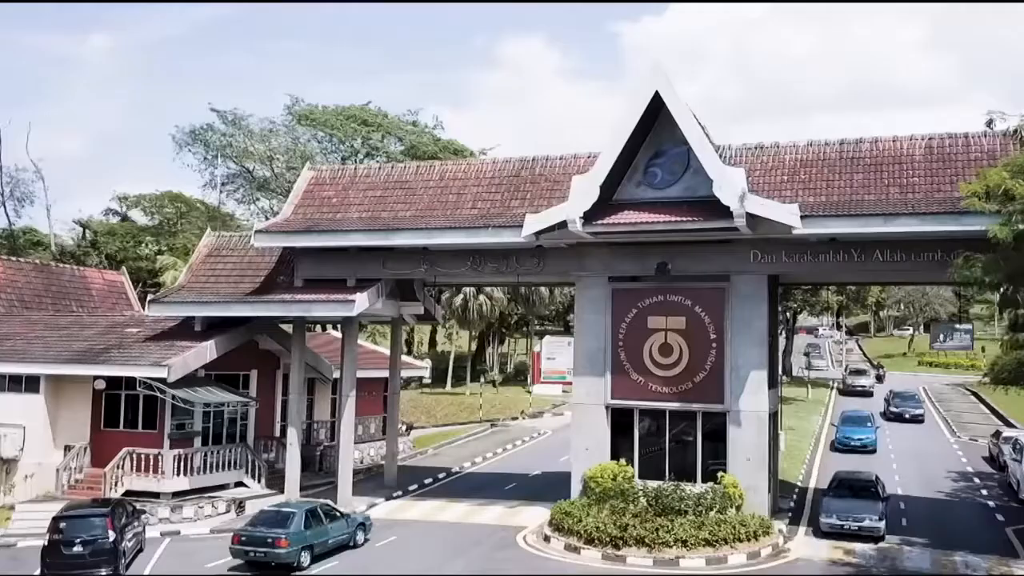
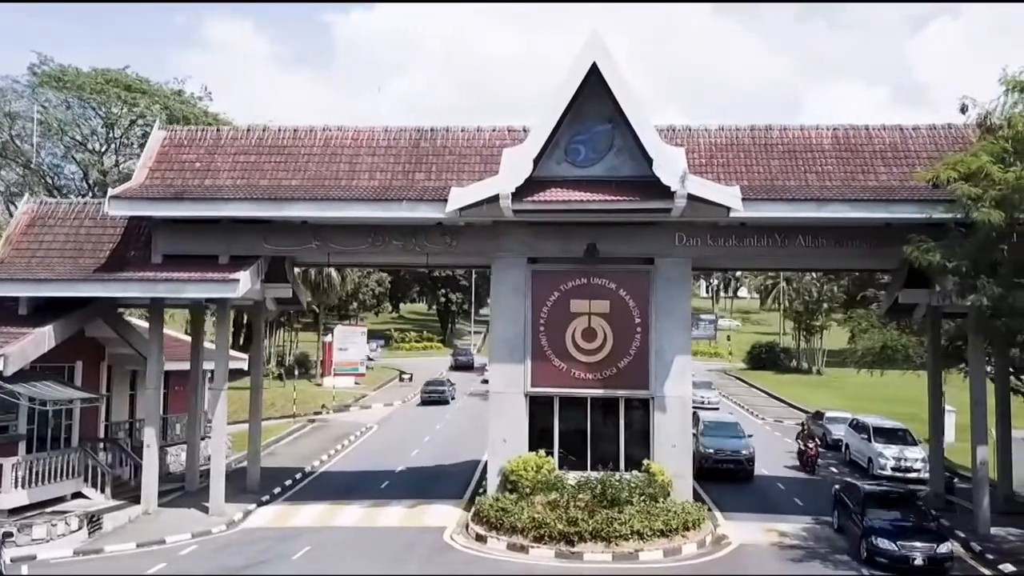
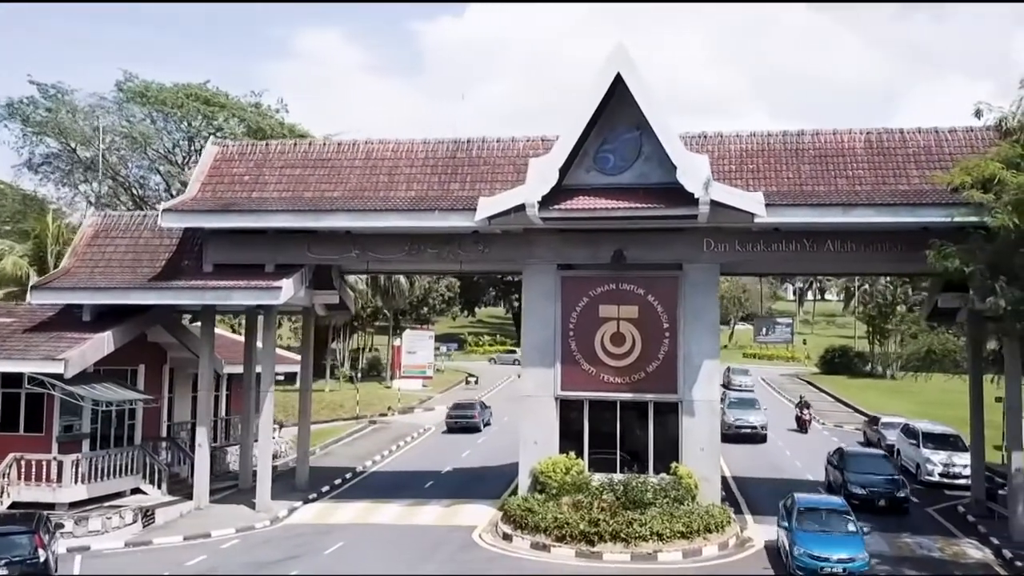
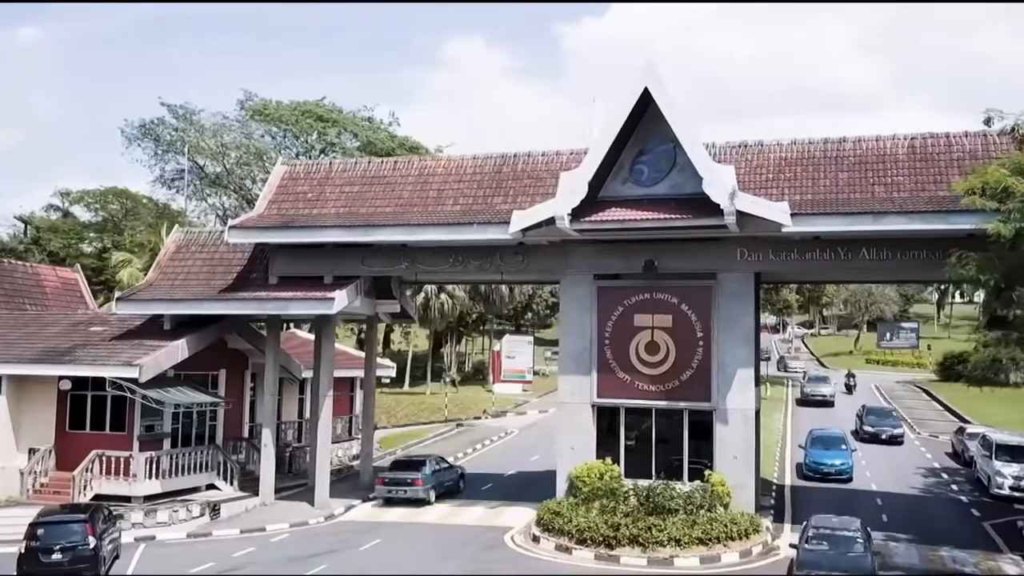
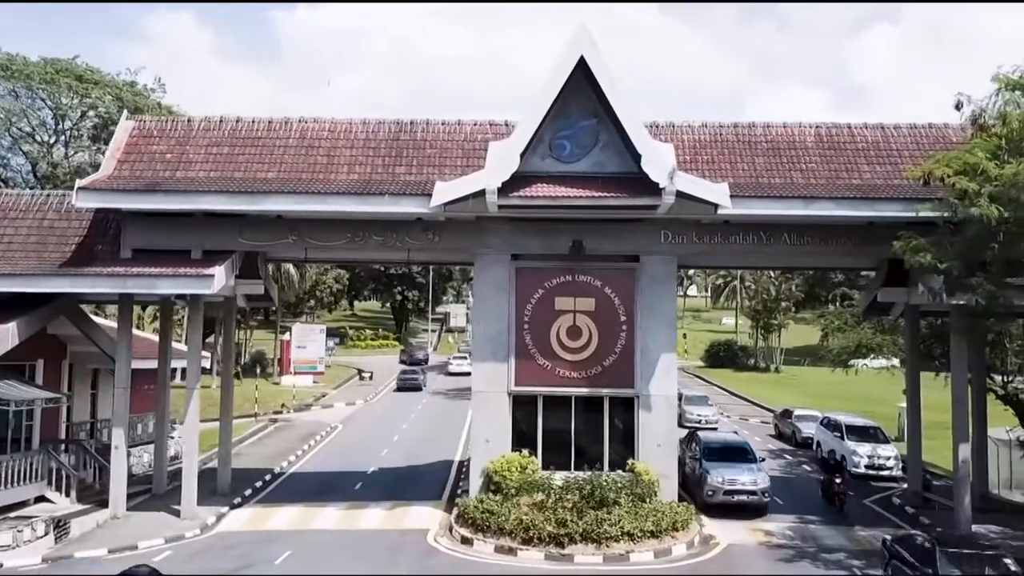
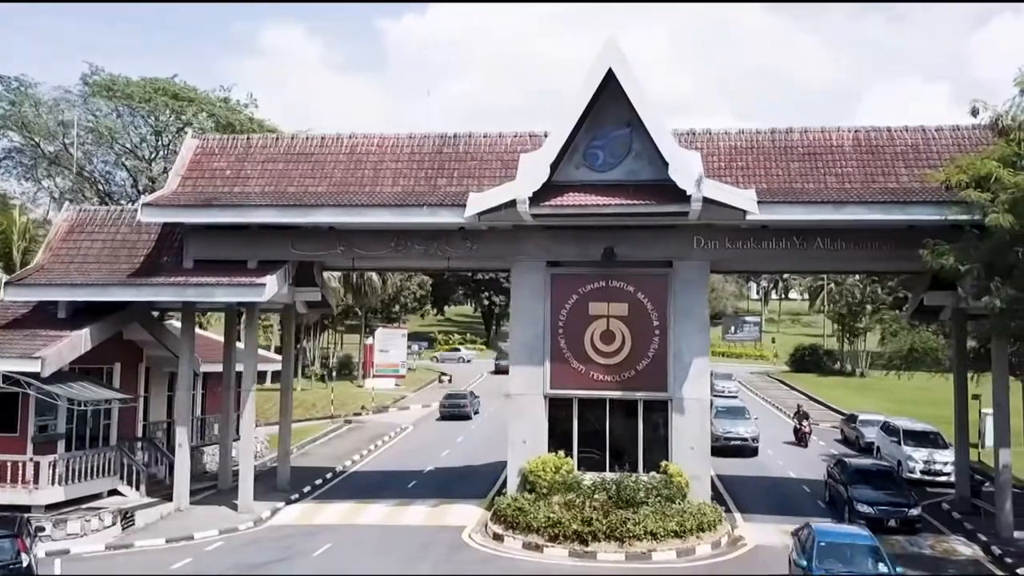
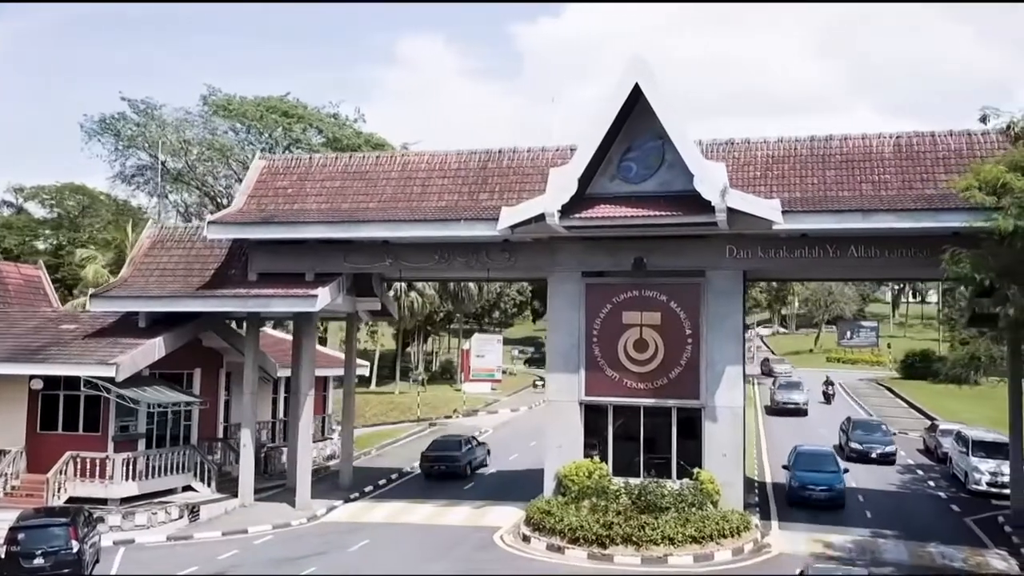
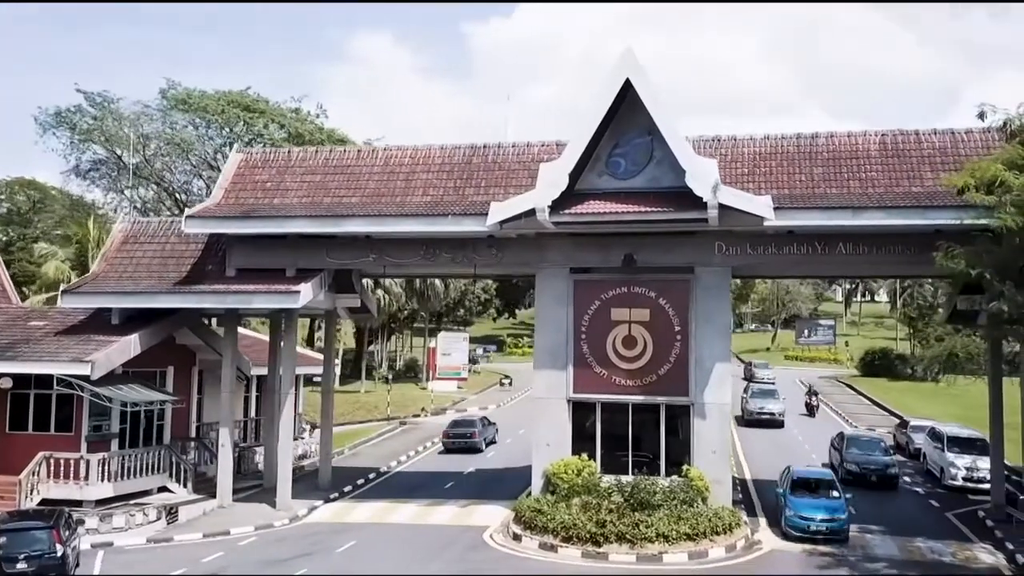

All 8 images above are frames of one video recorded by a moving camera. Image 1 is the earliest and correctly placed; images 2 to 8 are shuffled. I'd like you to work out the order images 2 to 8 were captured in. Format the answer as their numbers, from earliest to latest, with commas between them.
4, 7, 8, 3, 6, 2, 5
